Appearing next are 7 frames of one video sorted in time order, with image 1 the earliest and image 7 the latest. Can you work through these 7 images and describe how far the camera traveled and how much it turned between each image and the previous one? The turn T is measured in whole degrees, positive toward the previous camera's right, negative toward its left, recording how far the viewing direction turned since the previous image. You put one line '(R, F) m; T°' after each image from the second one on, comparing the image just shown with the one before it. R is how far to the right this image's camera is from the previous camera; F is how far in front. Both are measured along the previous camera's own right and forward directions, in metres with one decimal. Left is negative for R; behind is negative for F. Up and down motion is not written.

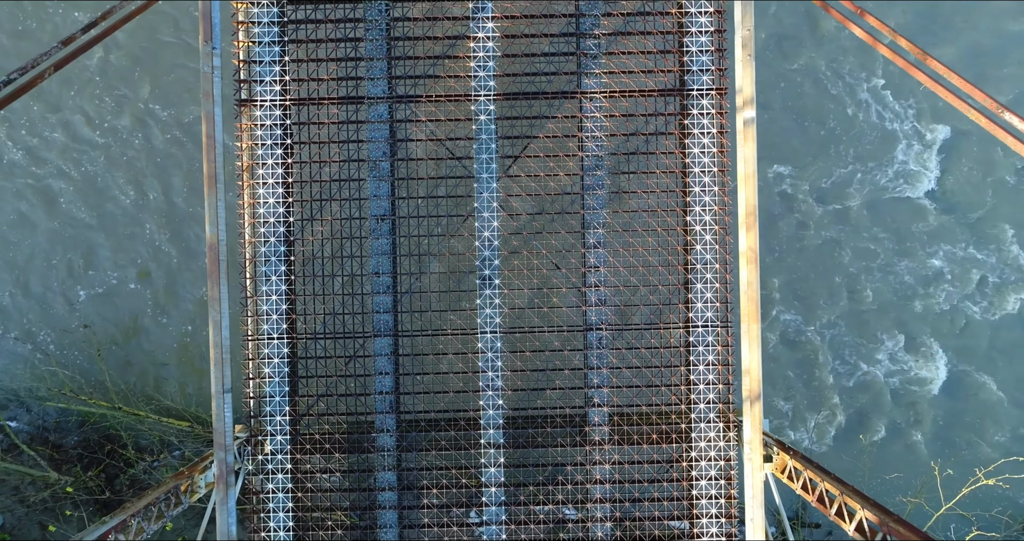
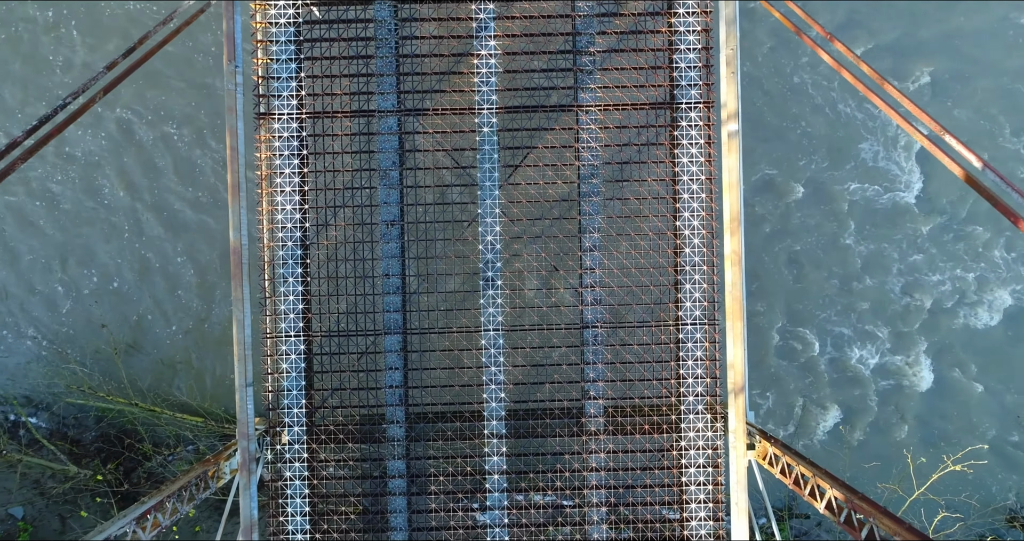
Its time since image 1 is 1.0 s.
(0.0, -0.9) m; 0°
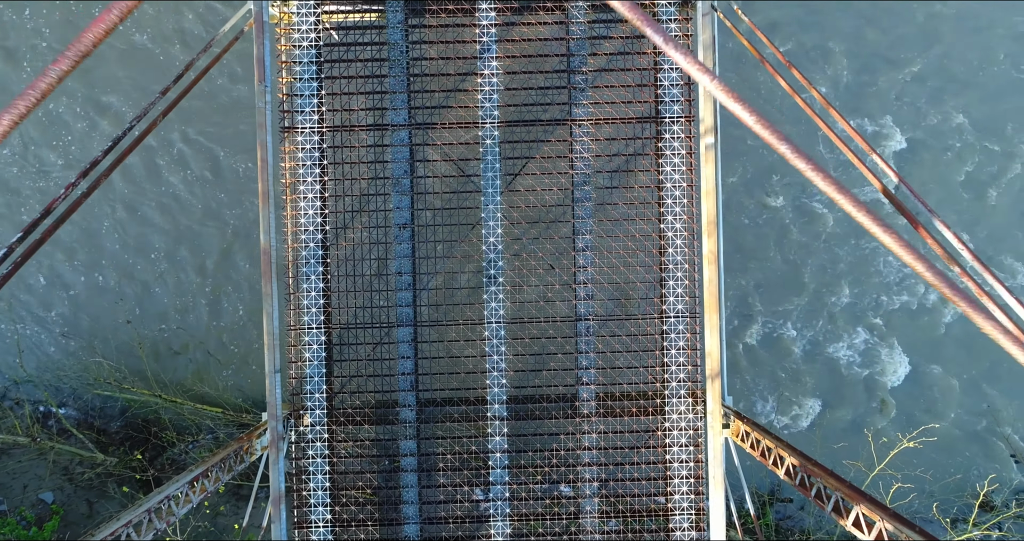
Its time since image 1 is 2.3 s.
(0.0, -1.4) m; 0°
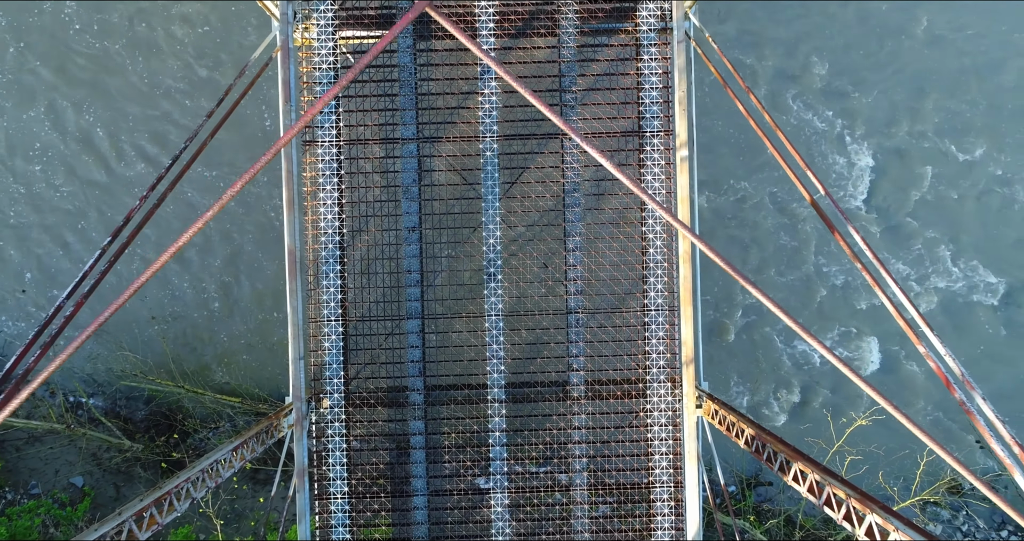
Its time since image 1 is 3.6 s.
(+0.1, -1.8) m; 0°
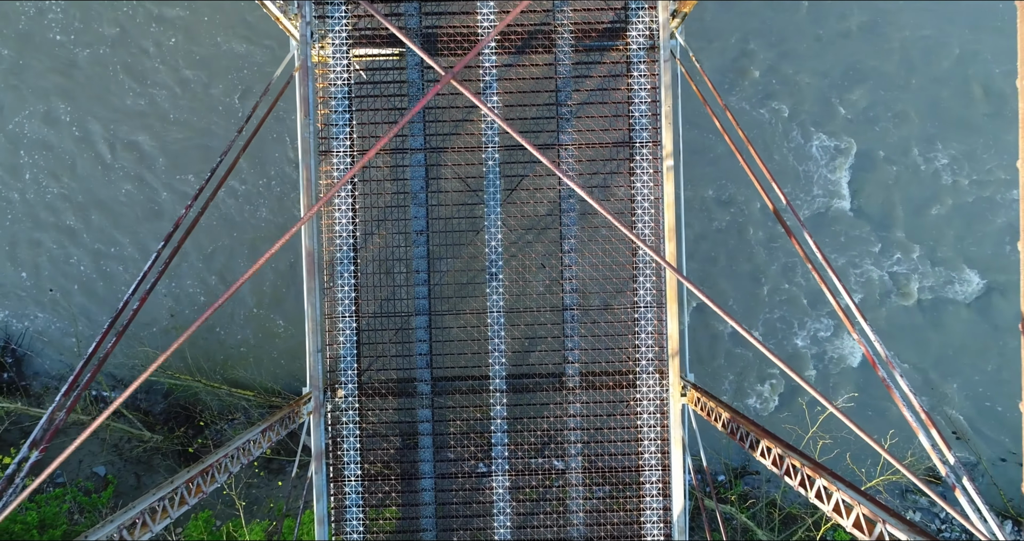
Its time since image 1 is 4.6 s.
(0.0, -1.4) m; 0°
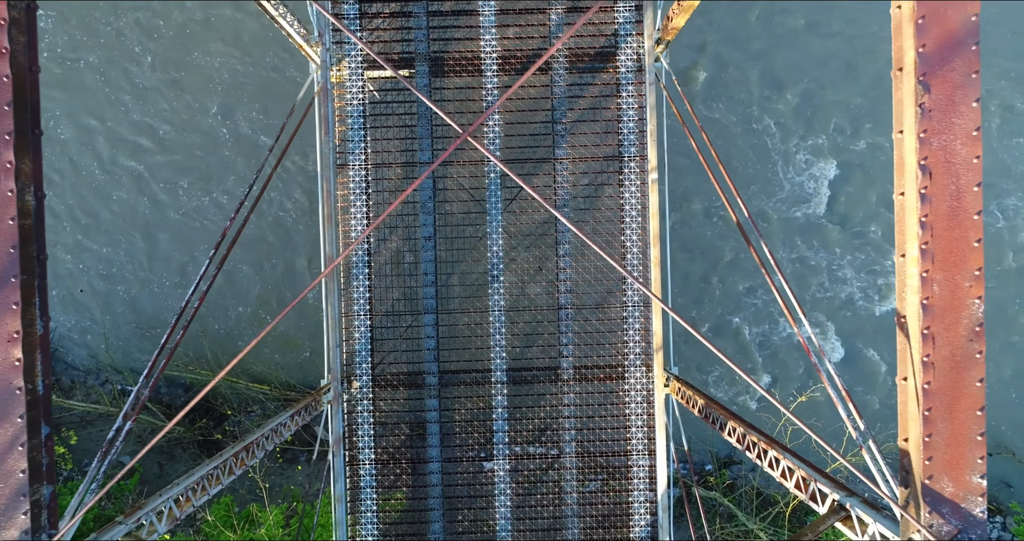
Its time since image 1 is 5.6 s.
(0.0, -1.8) m; 0°
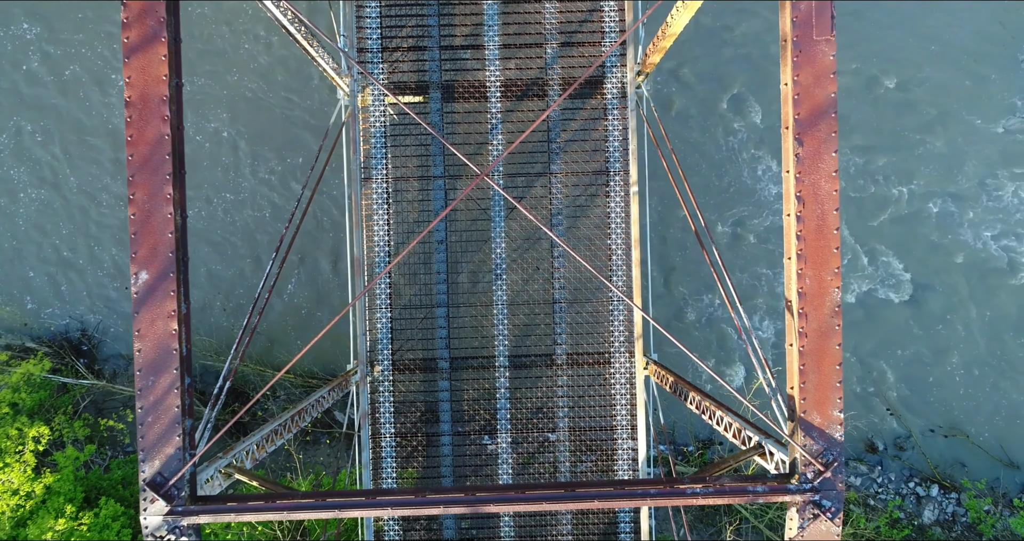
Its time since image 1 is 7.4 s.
(-0.1, -3.1) m; 0°
